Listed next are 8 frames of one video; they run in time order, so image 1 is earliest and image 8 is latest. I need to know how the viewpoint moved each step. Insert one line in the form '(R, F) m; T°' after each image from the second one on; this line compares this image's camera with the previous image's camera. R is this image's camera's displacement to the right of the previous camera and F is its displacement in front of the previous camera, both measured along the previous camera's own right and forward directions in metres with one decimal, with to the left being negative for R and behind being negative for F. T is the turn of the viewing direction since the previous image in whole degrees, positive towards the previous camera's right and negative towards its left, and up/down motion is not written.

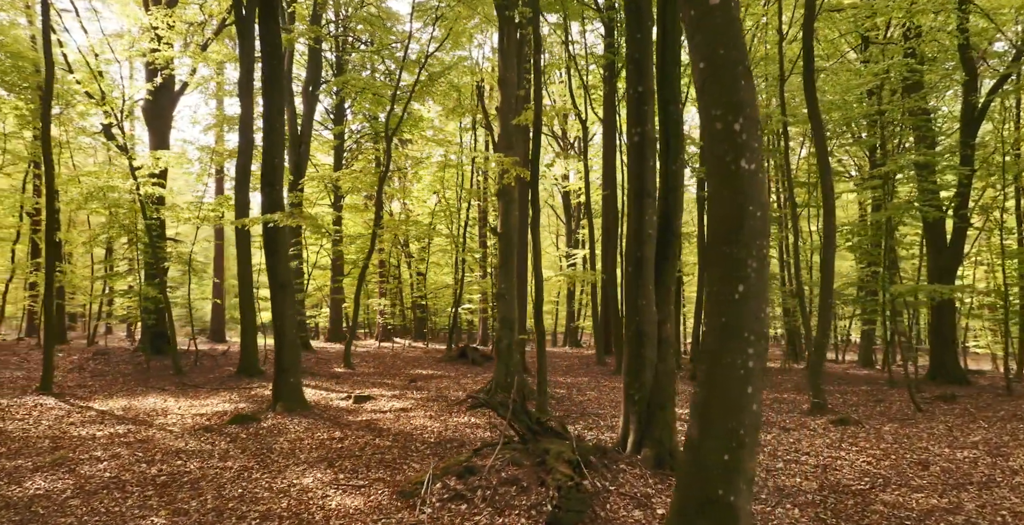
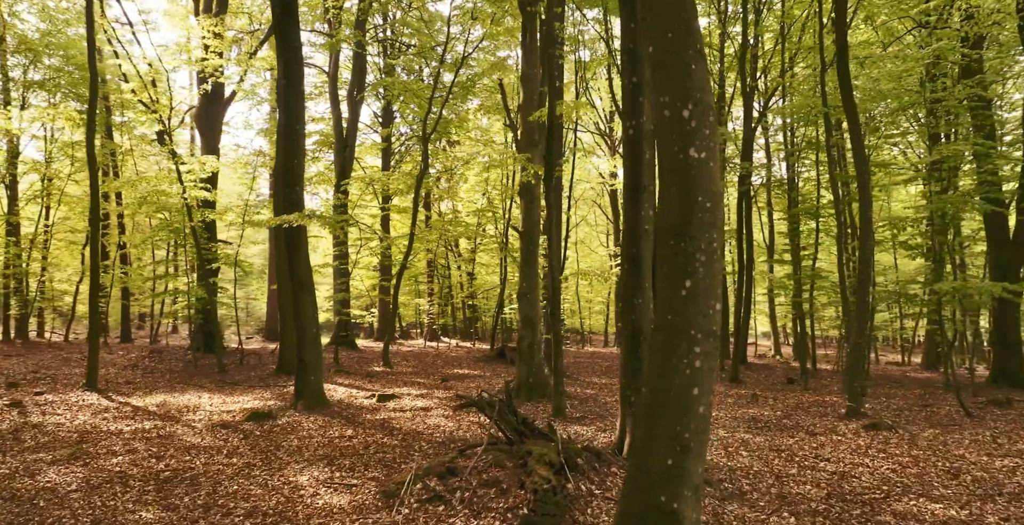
(+0.6, +0.1) m; -5°
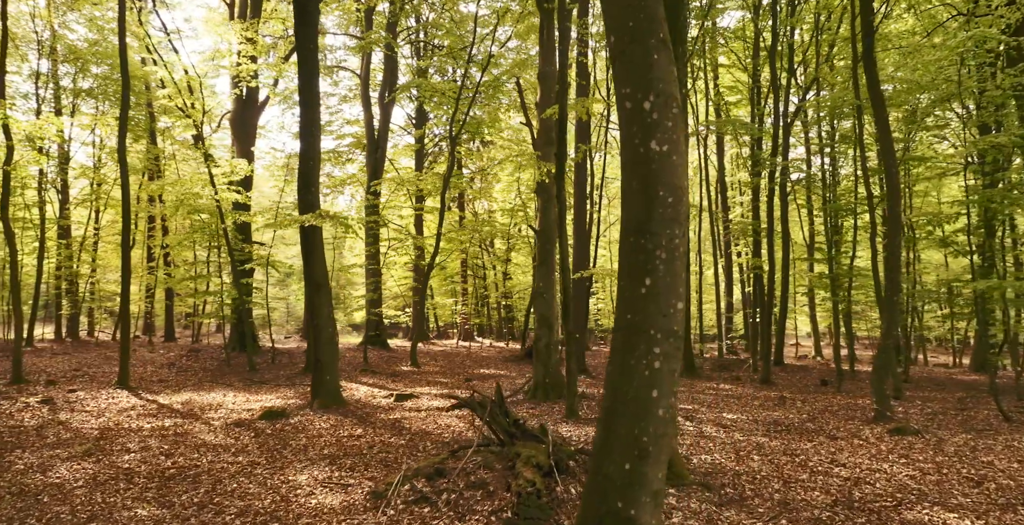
(+0.4, +0.1) m; -3°
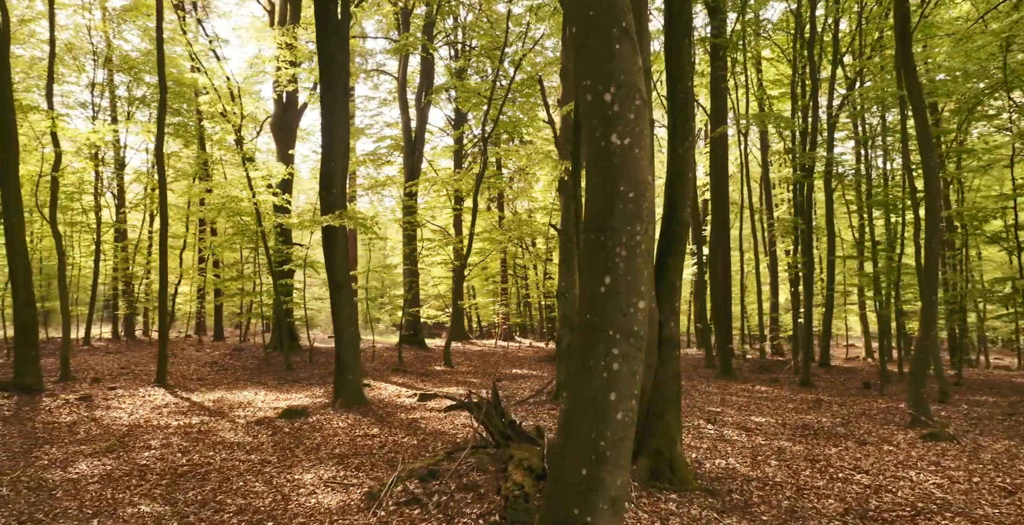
(+0.4, +0.1) m; -4°
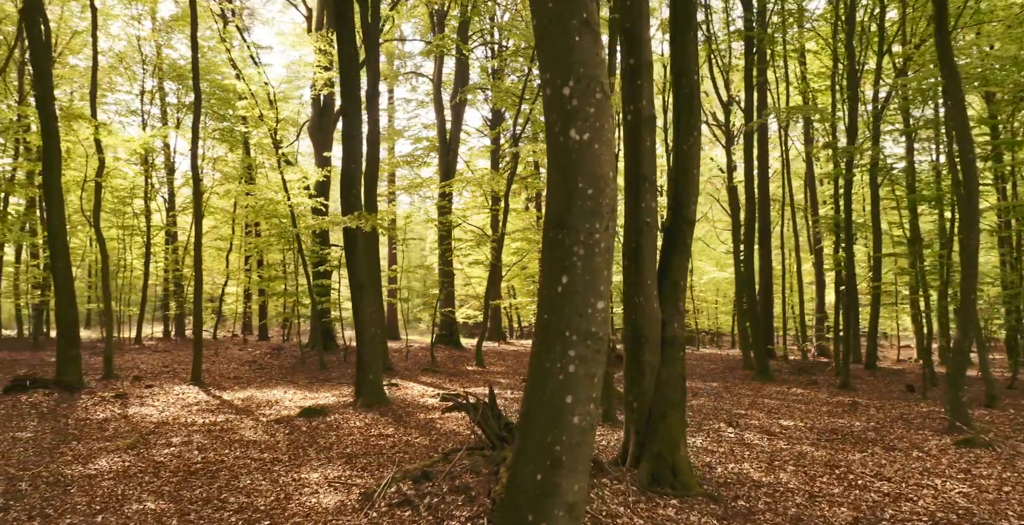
(+0.4, +0.1) m; -4°
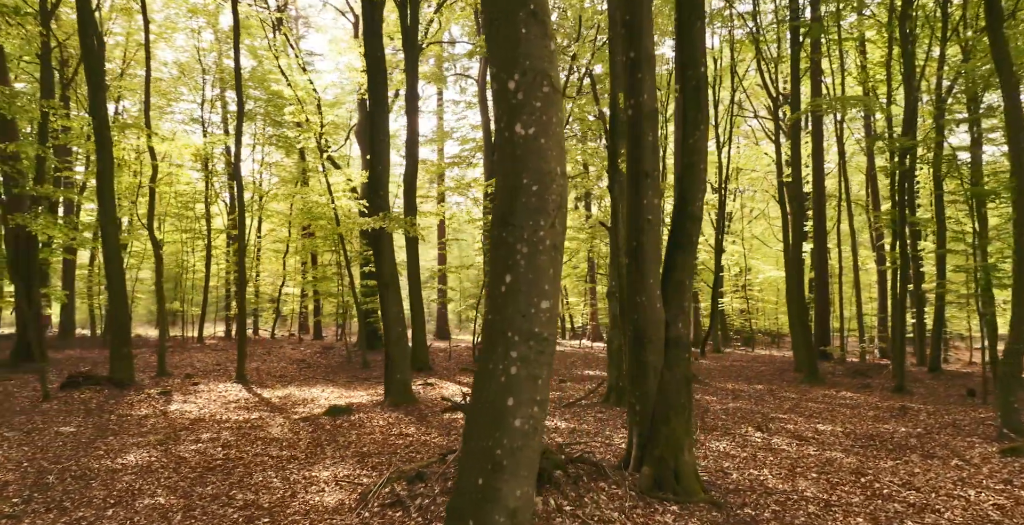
(+0.5, +0.1) m; -5°
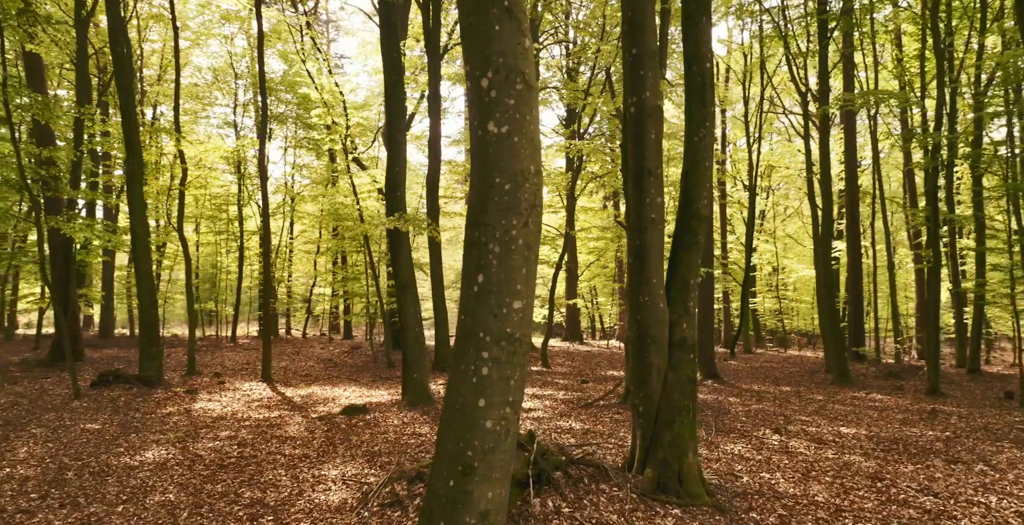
(+0.3, 0.0) m; -3°
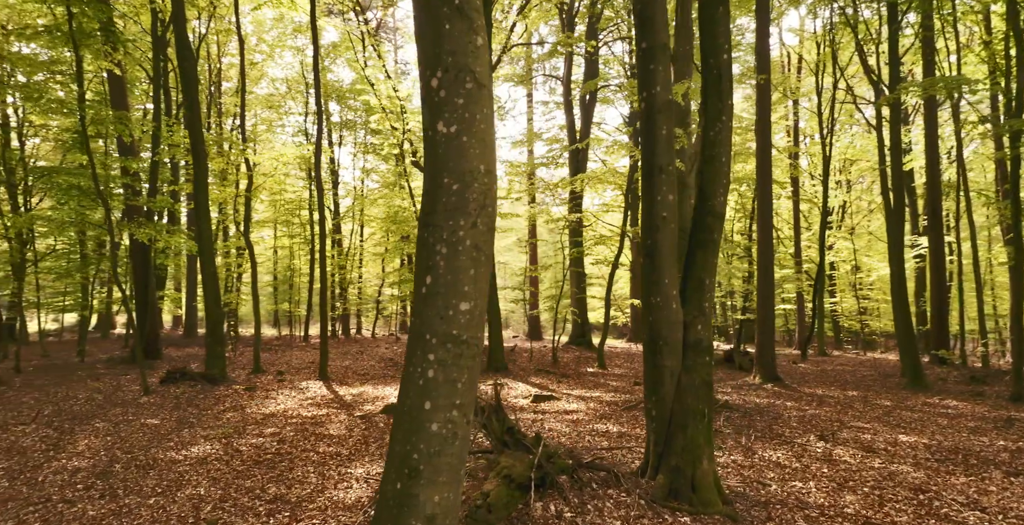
(+0.5, +0.1) m; -6°
